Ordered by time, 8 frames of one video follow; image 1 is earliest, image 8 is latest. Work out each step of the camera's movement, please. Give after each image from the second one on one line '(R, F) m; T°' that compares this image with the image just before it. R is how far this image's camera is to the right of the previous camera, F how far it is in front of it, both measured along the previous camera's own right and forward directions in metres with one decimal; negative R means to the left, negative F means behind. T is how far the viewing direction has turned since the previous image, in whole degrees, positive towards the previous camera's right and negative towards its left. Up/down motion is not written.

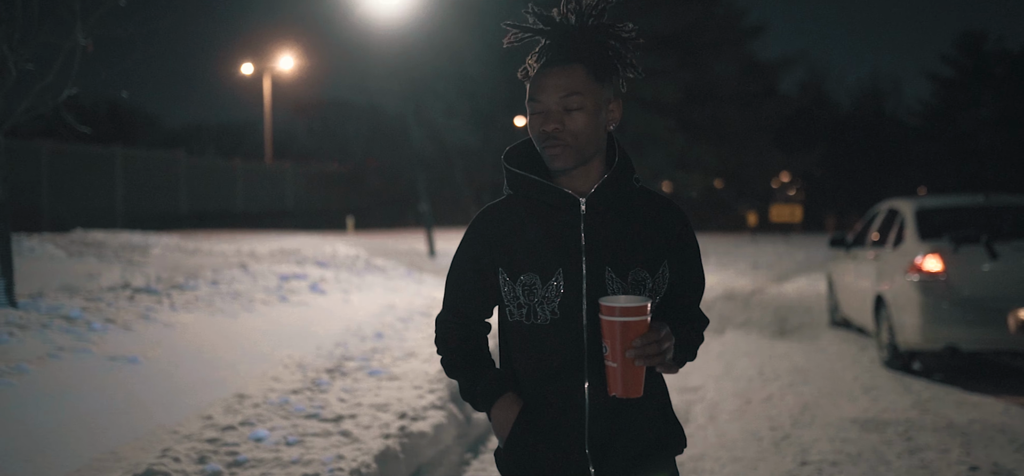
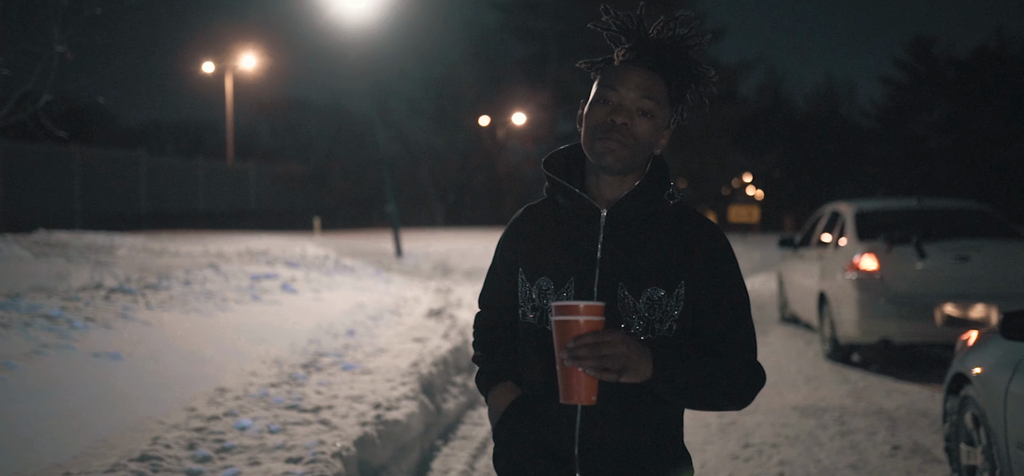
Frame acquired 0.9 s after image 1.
(0.0, -0.4) m; +3°
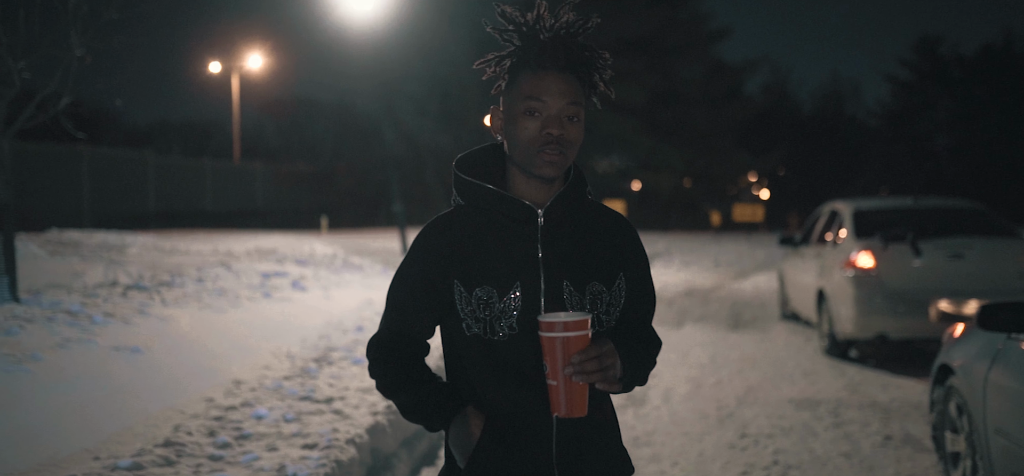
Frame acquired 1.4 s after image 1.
(0.0, -0.2) m; 0°
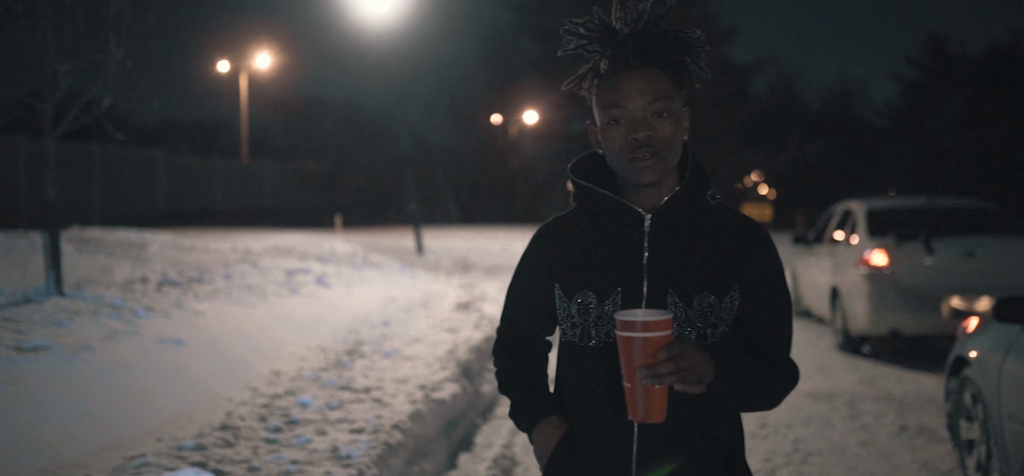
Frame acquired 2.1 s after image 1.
(-0.2, -0.2) m; 0°
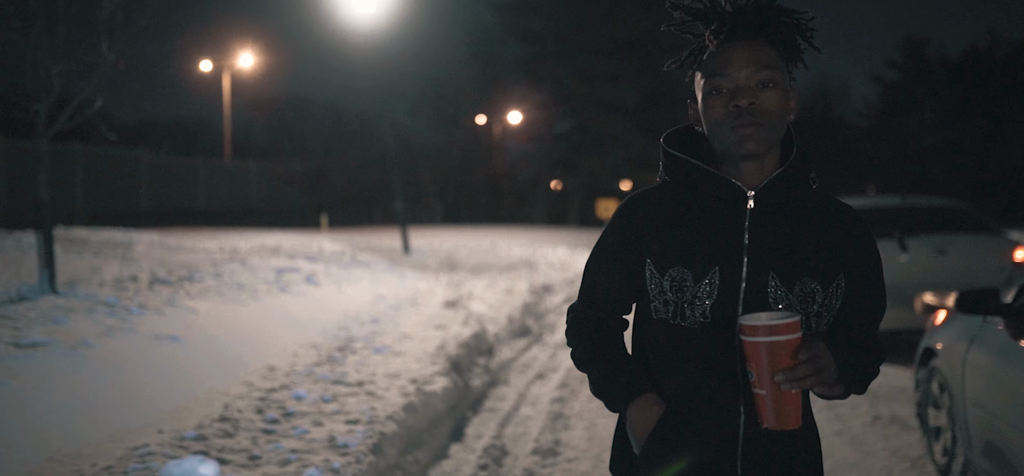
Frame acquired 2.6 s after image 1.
(0.0, -0.2) m; +1°
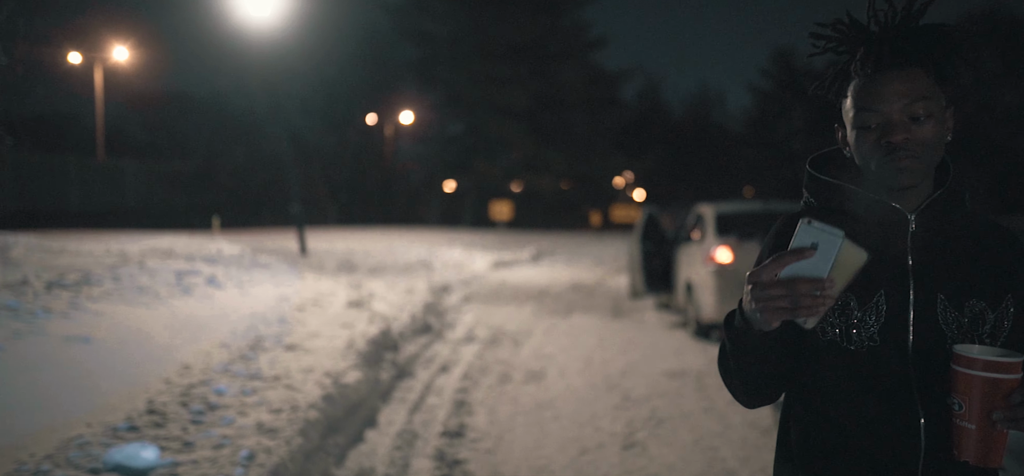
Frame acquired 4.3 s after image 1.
(-0.1, -0.6) m; +9°
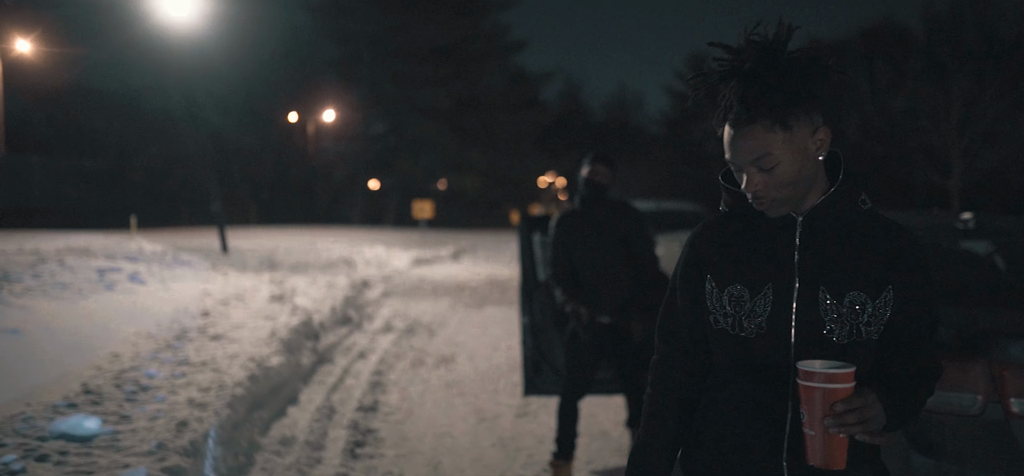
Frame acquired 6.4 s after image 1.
(+0.2, -0.8) m; +6°
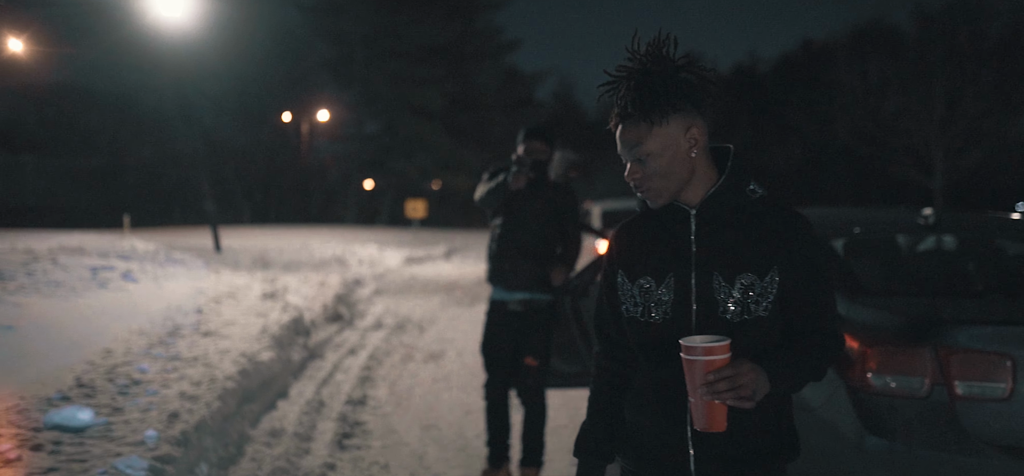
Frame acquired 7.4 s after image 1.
(+0.1, -0.1) m; 0°
